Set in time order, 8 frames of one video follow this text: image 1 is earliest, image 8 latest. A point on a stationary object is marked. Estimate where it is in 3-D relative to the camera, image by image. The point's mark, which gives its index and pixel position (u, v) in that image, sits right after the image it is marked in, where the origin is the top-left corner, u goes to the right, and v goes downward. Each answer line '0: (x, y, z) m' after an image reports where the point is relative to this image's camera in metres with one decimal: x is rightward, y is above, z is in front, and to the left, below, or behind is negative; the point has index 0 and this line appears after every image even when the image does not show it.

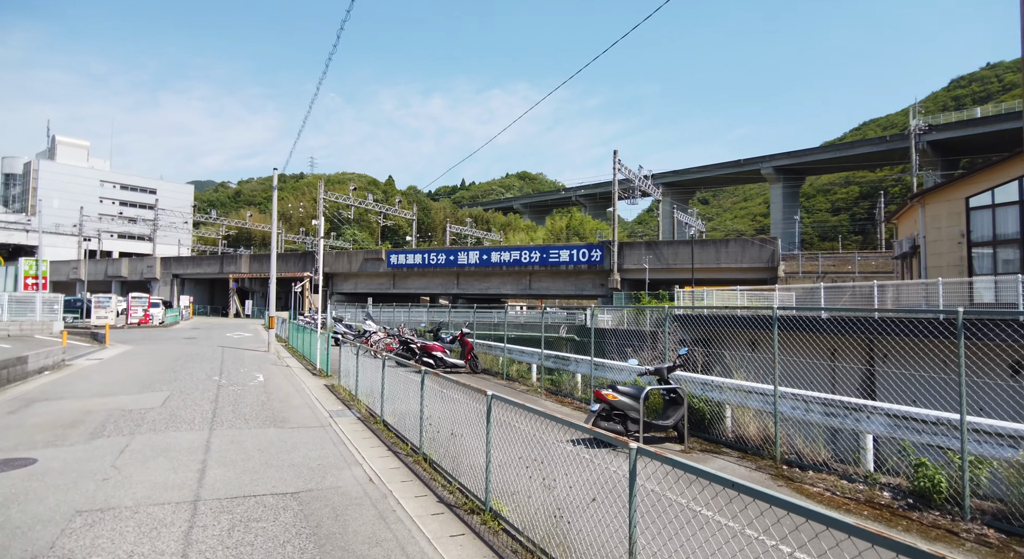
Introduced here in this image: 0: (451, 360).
0: (-1.4, -1.8, +11.3) m
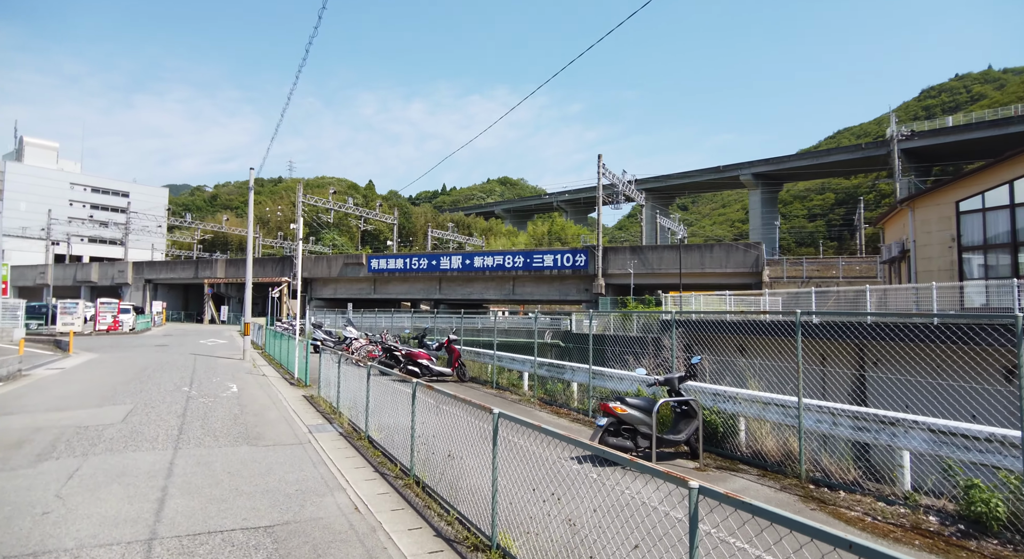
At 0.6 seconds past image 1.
0: (-1.6, -1.9, +10.8) m
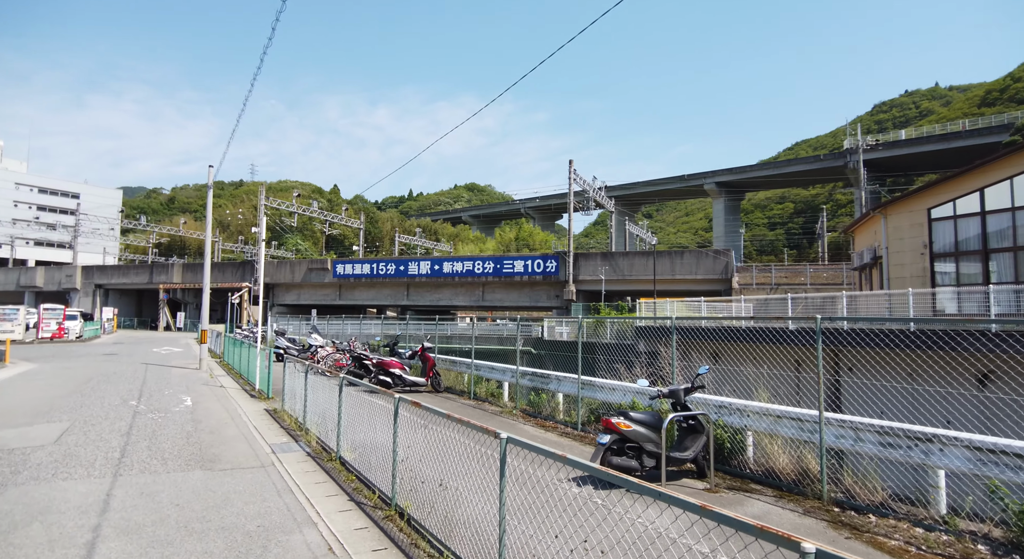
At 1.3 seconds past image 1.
0: (-2.0, -2.0, +10.2) m
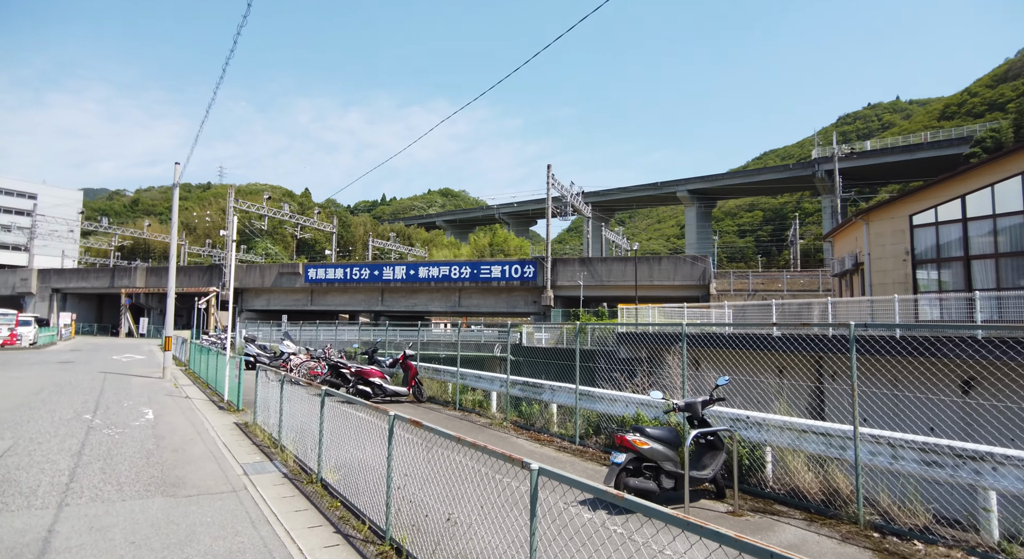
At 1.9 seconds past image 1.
0: (-2.3, -2.0, +9.7) m
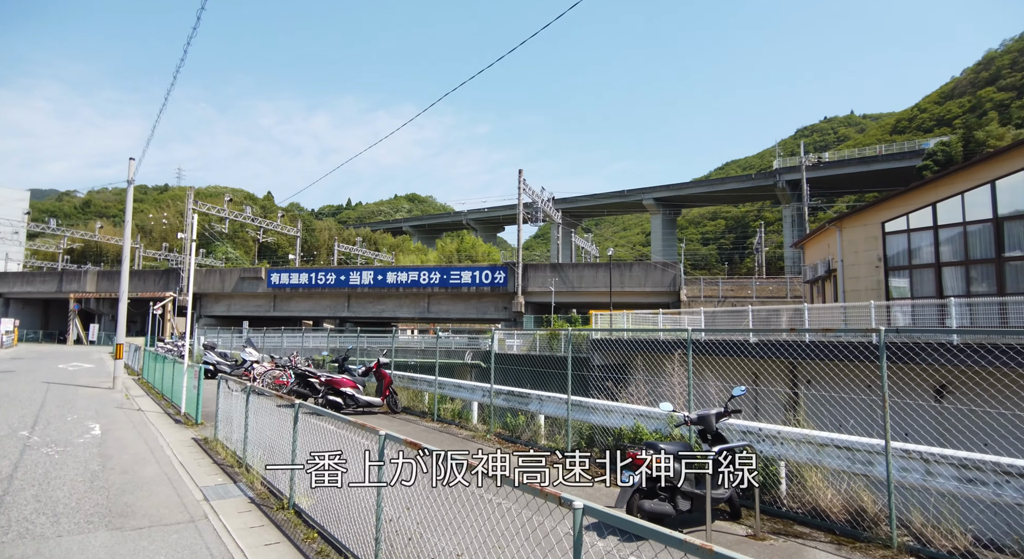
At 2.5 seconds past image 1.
0: (-2.6, -2.1, +9.1) m
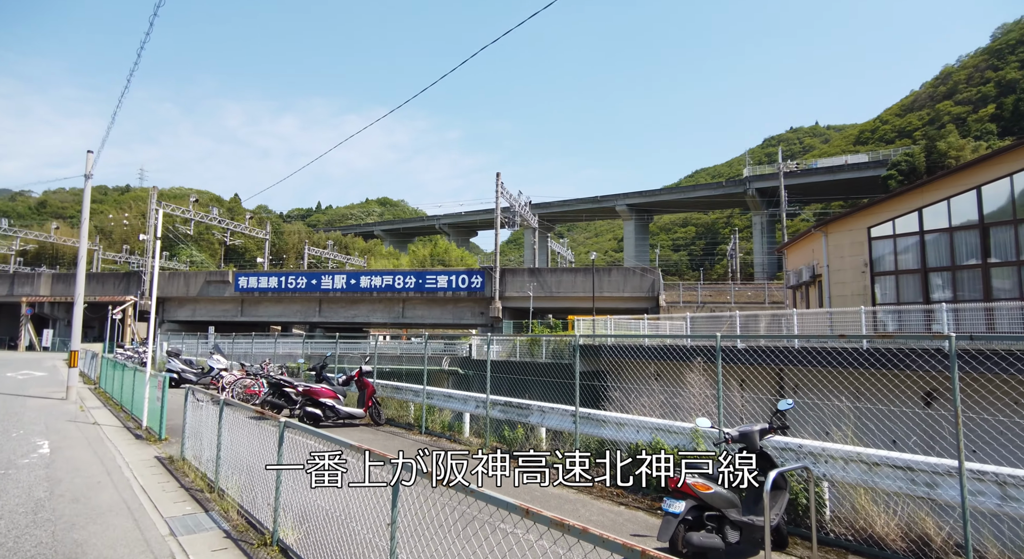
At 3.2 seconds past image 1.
0: (-2.8, -2.2, +8.5) m
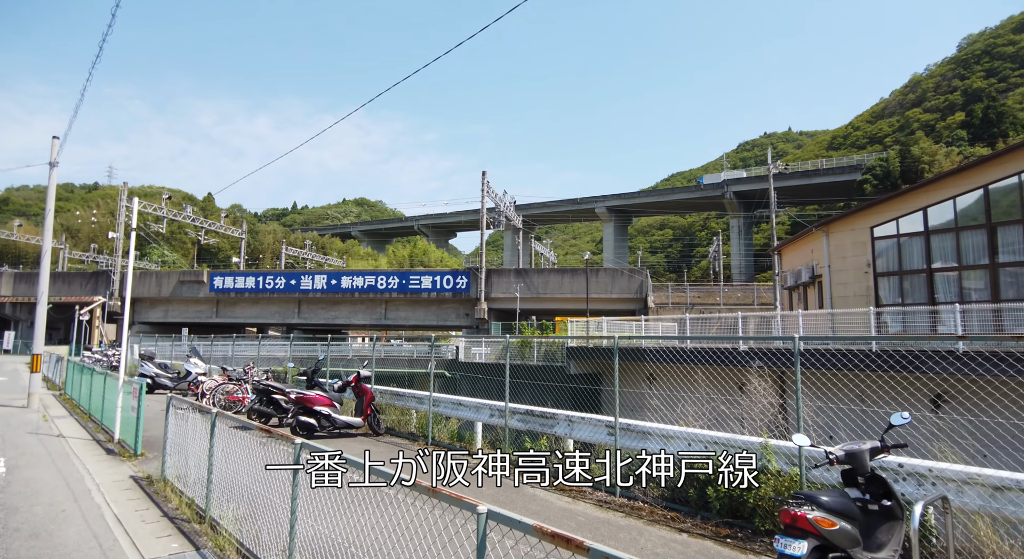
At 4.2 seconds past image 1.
0: (-2.6, -2.1, +7.8) m
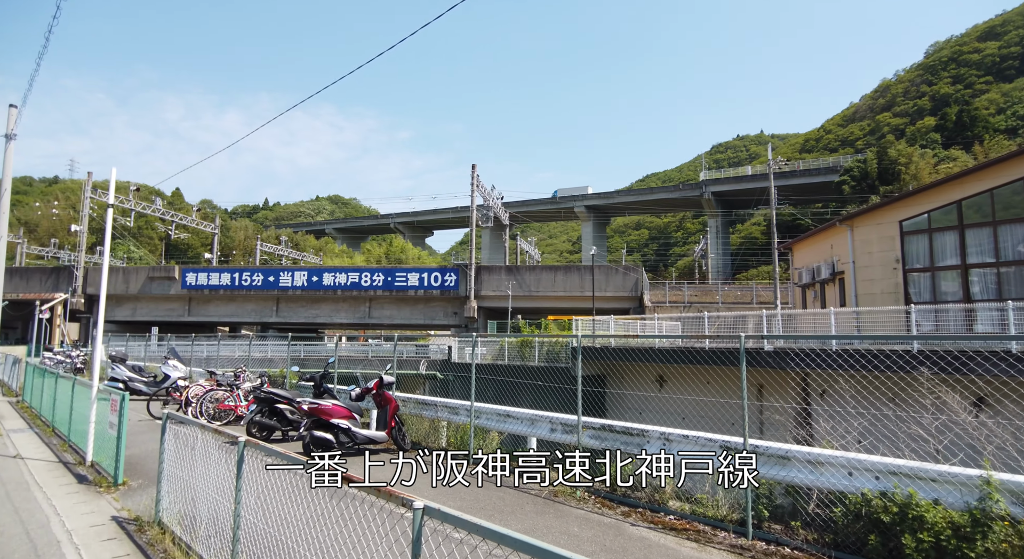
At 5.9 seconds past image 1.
0: (-1.9, -2.0, +6.7) m
